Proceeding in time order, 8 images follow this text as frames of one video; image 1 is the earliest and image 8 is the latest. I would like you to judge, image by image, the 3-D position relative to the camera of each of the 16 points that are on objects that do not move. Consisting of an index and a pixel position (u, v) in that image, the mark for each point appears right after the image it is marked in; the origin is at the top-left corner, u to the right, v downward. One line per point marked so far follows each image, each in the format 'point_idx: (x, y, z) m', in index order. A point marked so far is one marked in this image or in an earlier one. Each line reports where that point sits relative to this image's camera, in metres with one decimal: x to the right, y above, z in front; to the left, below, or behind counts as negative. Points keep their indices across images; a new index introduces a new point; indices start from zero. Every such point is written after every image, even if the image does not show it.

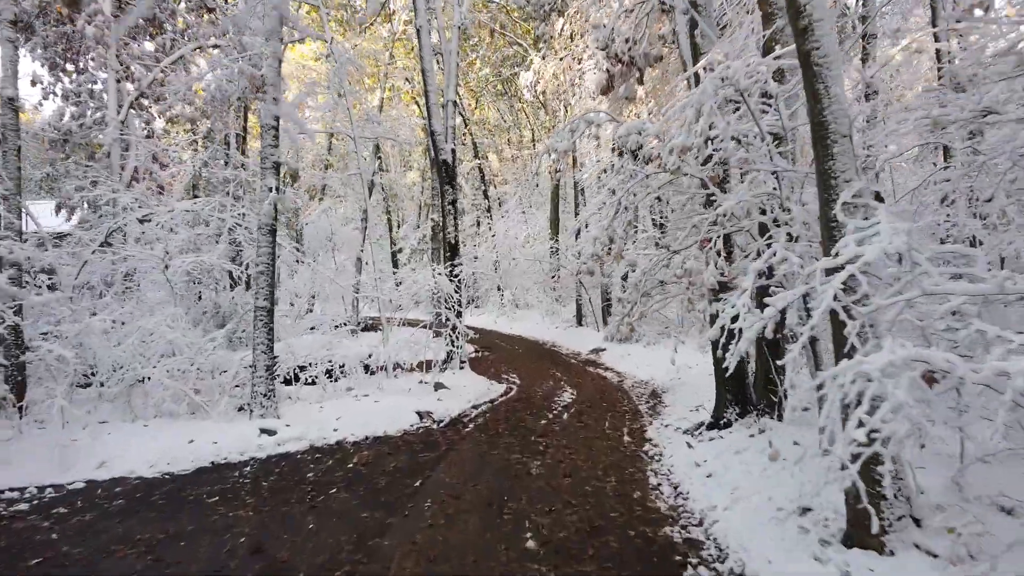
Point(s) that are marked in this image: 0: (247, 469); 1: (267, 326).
0: (-2.1, -1.5, +6.4) m
1: (-2.4, -0.4, +7.7) m
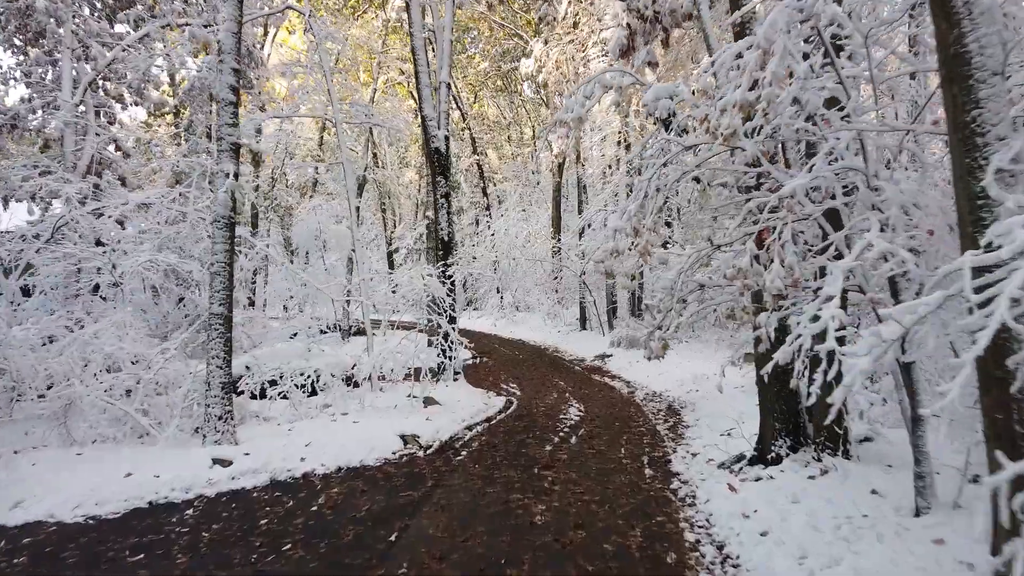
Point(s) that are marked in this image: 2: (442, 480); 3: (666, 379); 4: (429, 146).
0: (-2.1, -1.5, +5.3) m
1: (-2.4, -0.4, +6.6) m
2: (-0.5, -1.4, +5.8) m
3: (+2.5, -1.5, +12.7) m
4: (-1.1, +1.9, +10.6) m
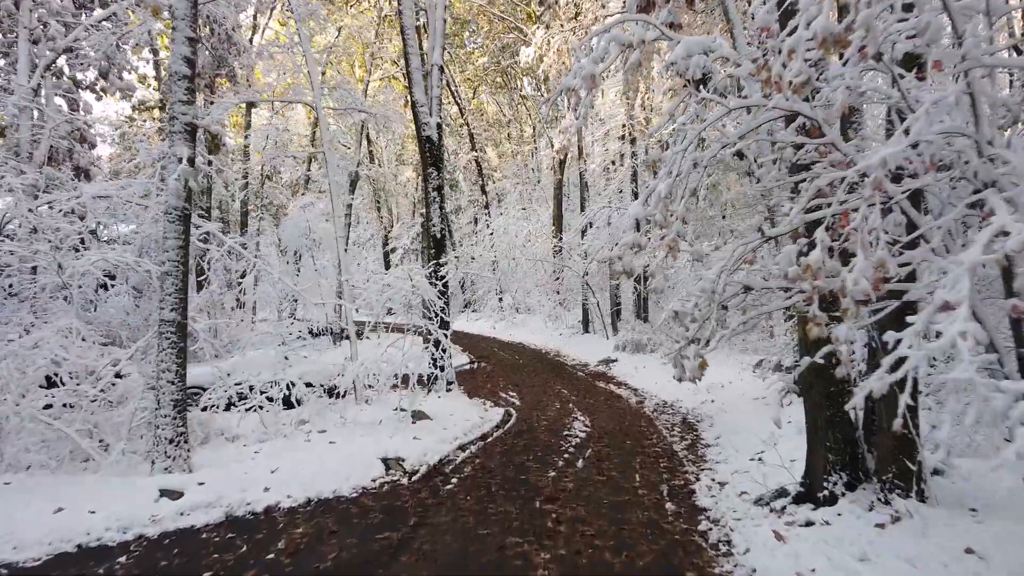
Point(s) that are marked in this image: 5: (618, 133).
0: (-2.2, -1.5, +4.4) m
1: (-2.4, -0.4, +5.7) m
2: (-0.5, -1.4, +5.0) m
3: (+2.5, -1.5, +11.8) m
4: (-1.1, +1.9, +9.7) m
5: (+2.6, +3.8, +19.2) m
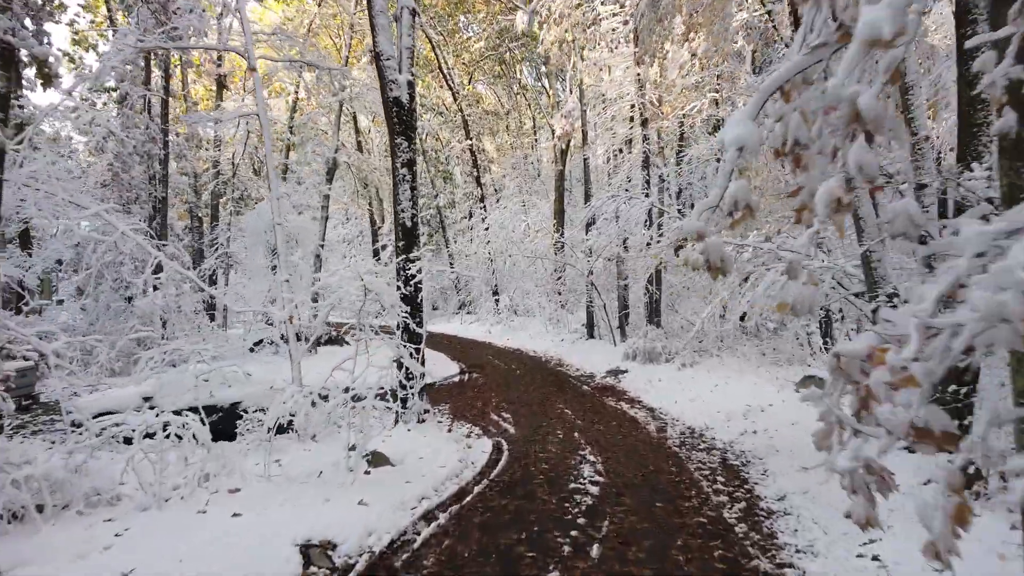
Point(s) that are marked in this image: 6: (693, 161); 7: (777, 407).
0: (-2.3, -1.5, +2.4) m
1: (-2.5, -0.5, +3.8) m
2: (-0.6, -1.4, +3.0) m
3: (+2.4, -1.5, +9.8) m
4: (-1.2, +1.9, +7.7) m
5: (+2.5, +3.8, +17.2) m
6: (+3.6, +2.6, +16.0) m
7: (+3.0, -1.3, +8.9) m
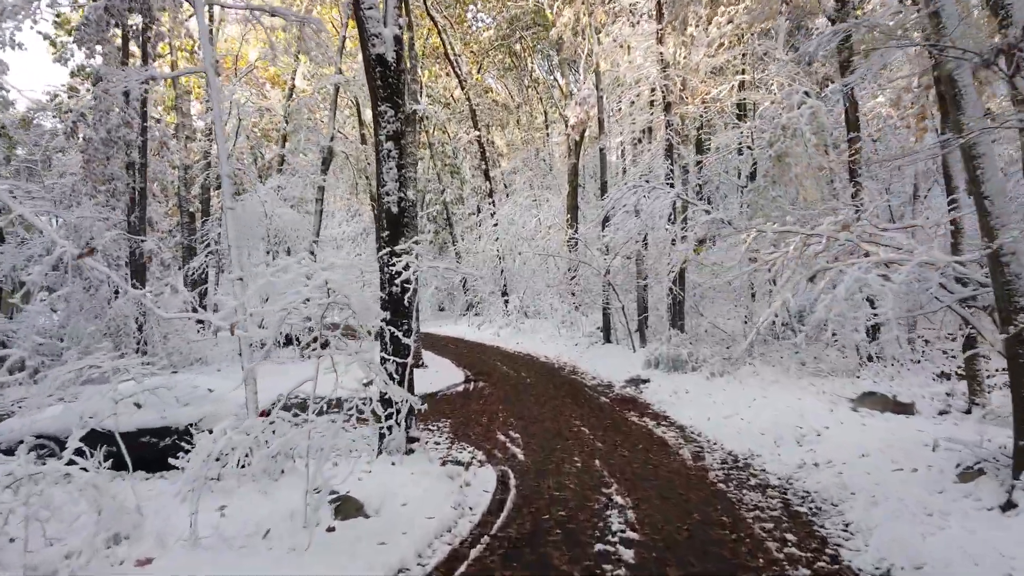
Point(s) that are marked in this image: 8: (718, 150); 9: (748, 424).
0: (-2.3, -1.5, +1.1) m
1: (-2.5, -0.4, +2.4) m
2: (-0.6, -1.5, +1.6) m
3: (+2.5, -1.5, +8.4) m
4: (-1.1, +1.9, +6.4) m
5: (+2.7, +3.8, +15.8) m
6: (+3.8, +2.5, +14.6) m
7: (+3.1, -1.4, +7.6) m
8: (+3.8, +2.5, +14.7) m
9: (+2.6, -1.5, +8.9) m
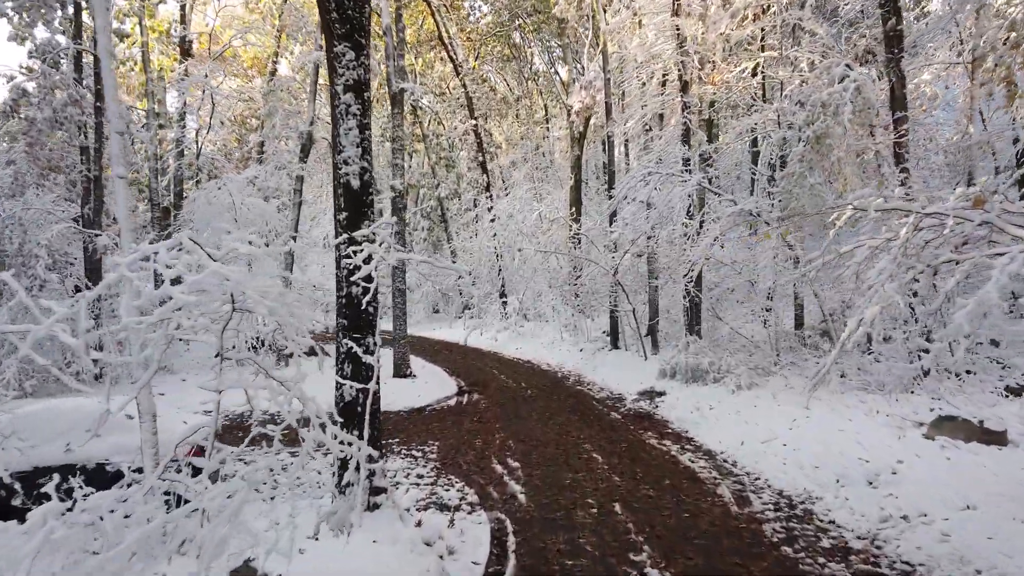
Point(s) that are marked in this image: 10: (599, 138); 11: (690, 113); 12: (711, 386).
0: (-2.3, -1.5, -0.4) m
1: (-2.5, -0.4, +0.9) m
2: (-0.6, -1.4, +0.1) m
3: (+2.5, -1.5, +6.9) m
4: (-1.1, +1.9, +4.9) m
5: (+2.7, +3.8, +14.3) m
6: (+3.8, +2.5, +13.1) m
7: (+3.0, -1.4, +6.1) m
8: (+3.8, +2.5, +13.2) m
9: (+2.6, -1.5, +7.4) m
10: (+2.1, +3.7, +19.6) m
11: (+3.0, +3.0, +13.5) m
12: (+2.8, -1.4, +11.4) m
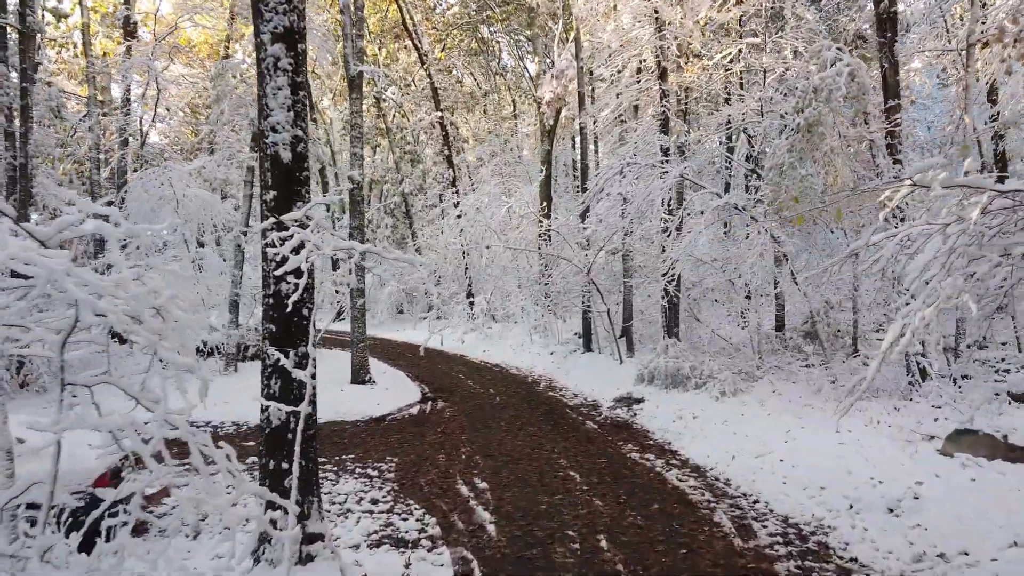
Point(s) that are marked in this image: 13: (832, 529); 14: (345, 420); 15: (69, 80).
0: (-2.2, -1.5, -1.4) m
1: (-2.5, -0.4, 0.0) m
2: (-0.6, -1.4, -0.8) m
3: (+2.2, -1.5, +6.2) m
4: (-1.3, +1.9, +4.0) m
5: (+2.1, +3.8, +13.6) m
6: (+3.3, +2.5, +12.4) m
7: (+2.8, -1.3, +5.3) m
8: (+3.3, +2.5, +12.5) m
9: (+2.4, -1.5, +6.7) m
10: (+1.4, +3.7, +18.8) m
11: (+2.5, +3.0, +12.8) m
12: (+2.4, -1.4, +10.6) m
13: (+2.1, -1.5, +5.1) m
14: (-2.2, -1.7, +10.3) m
15: (-9.8, +4.6, +17.5) m
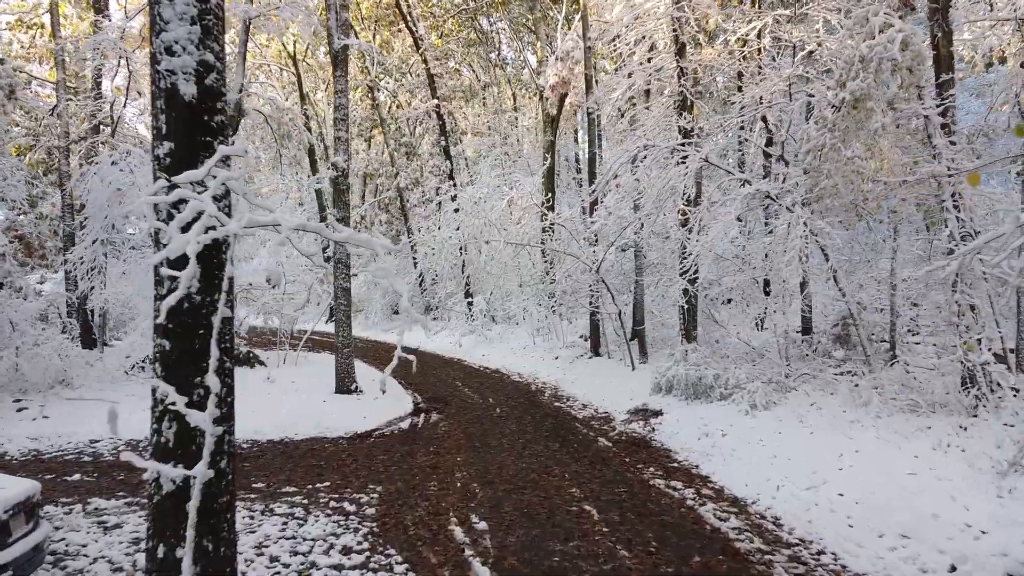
0: (-2.2, -1.5, -2.6) m
1: (-2.5, -0.4, -1.2) m
2: (-0.6, -1.4, -1.9) m
3: (+2.2, -1.5, +5.0) m
4: (-1.3, +1.9, +2.8) m
5: (+2.2, +3.8, +12.4) m
6: (+3.3, +2.5, +11.2) m
7: (+2.9, -1.3, +4.1) m
8: (+3.3, +2.6, +11.3) m
9: (+2.4, -1.5, +5.5) m
10: (+1.4, +3.8, +17.6) m
11: (+2.5, +3.0, +11.6) m
12: (+2.4, -1.4, +9.4) m
13: (+2.1, -1.5, +3.9) m
14: (-2.1, -1.7, +9.1) m
15: (-9.7, +4.6, +16.3) m
